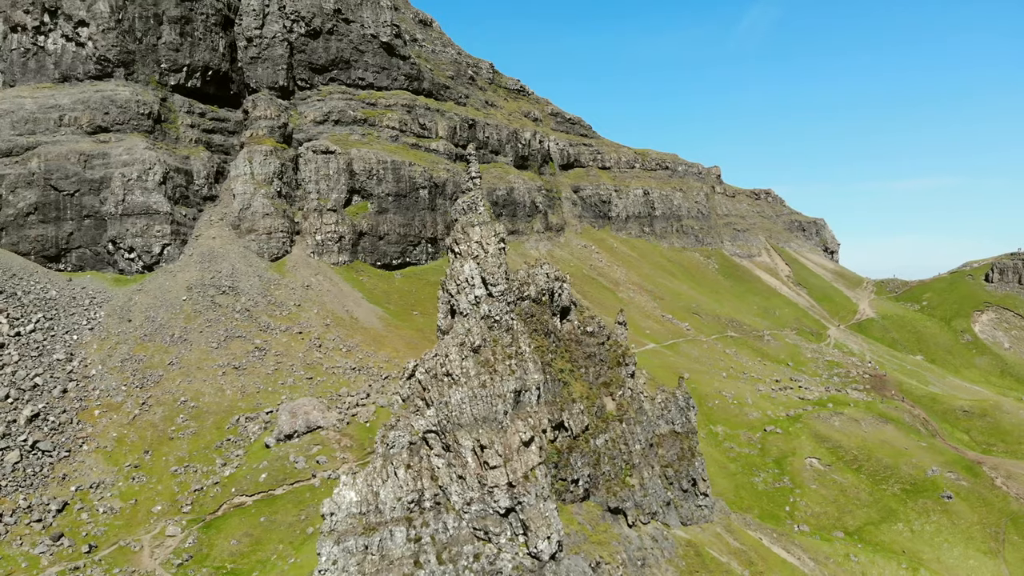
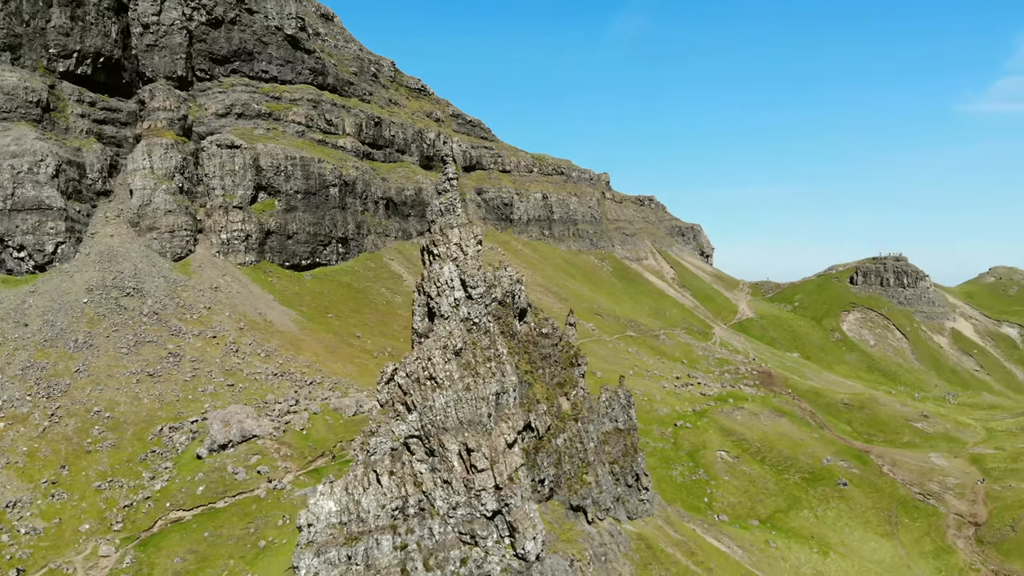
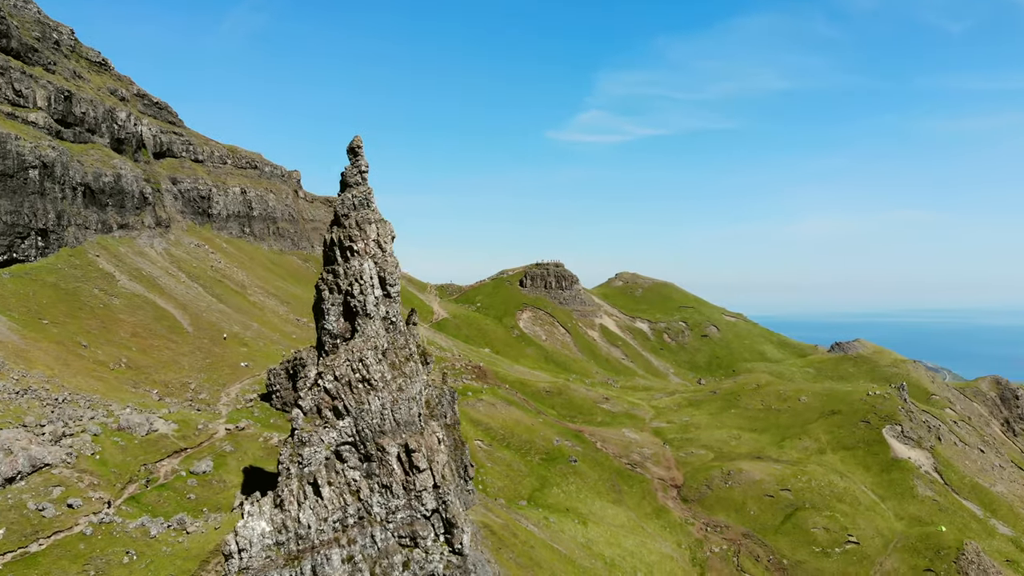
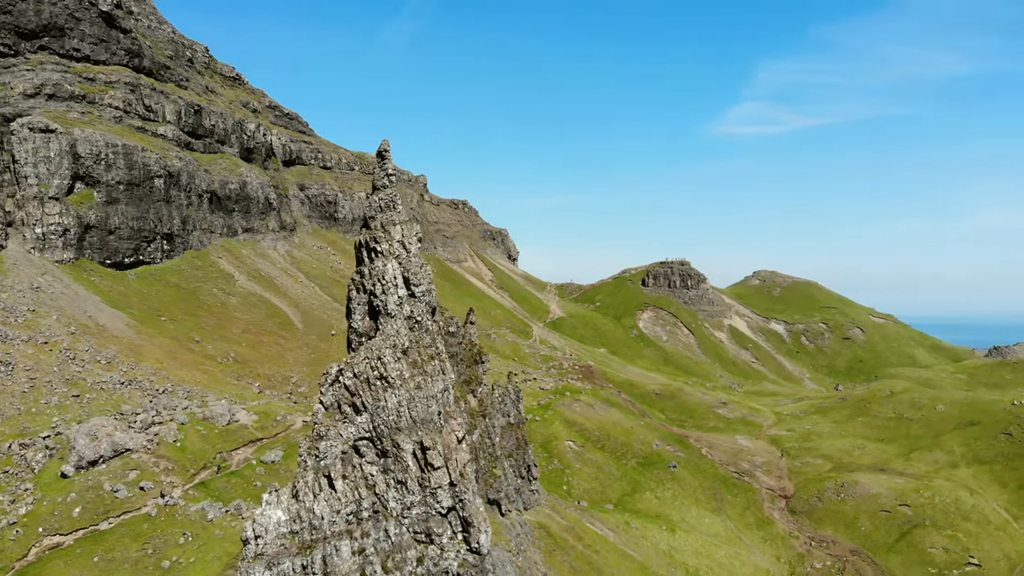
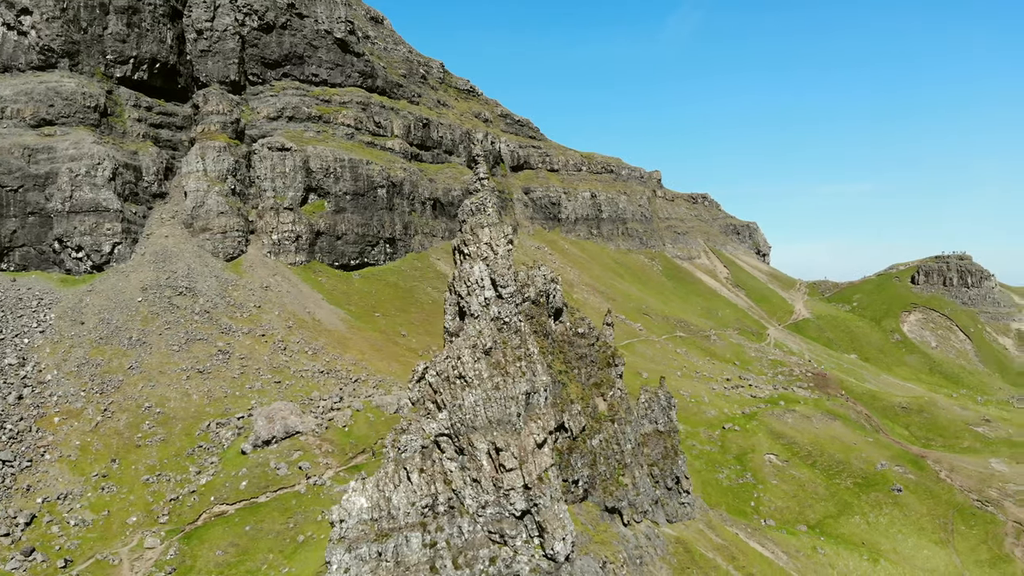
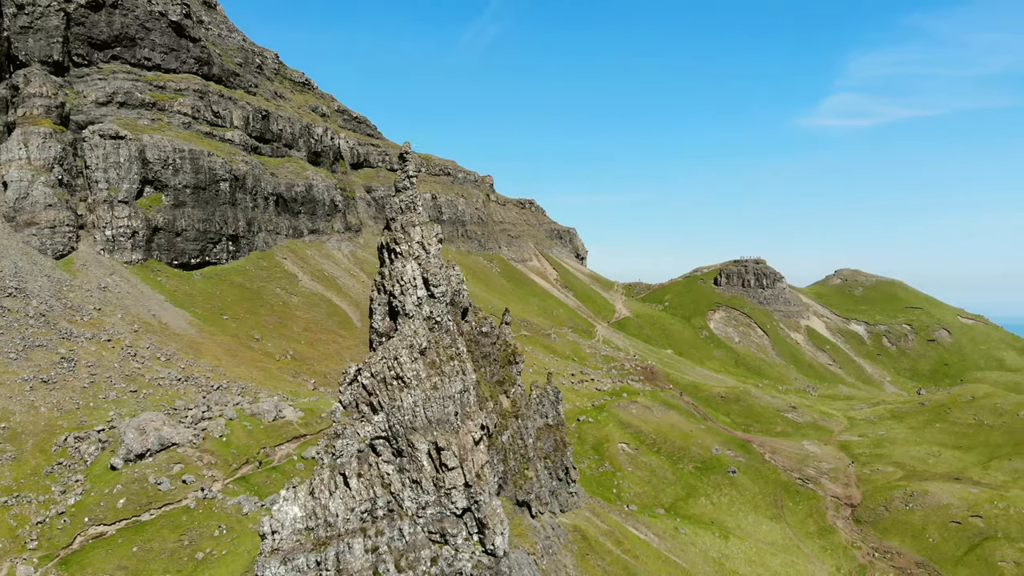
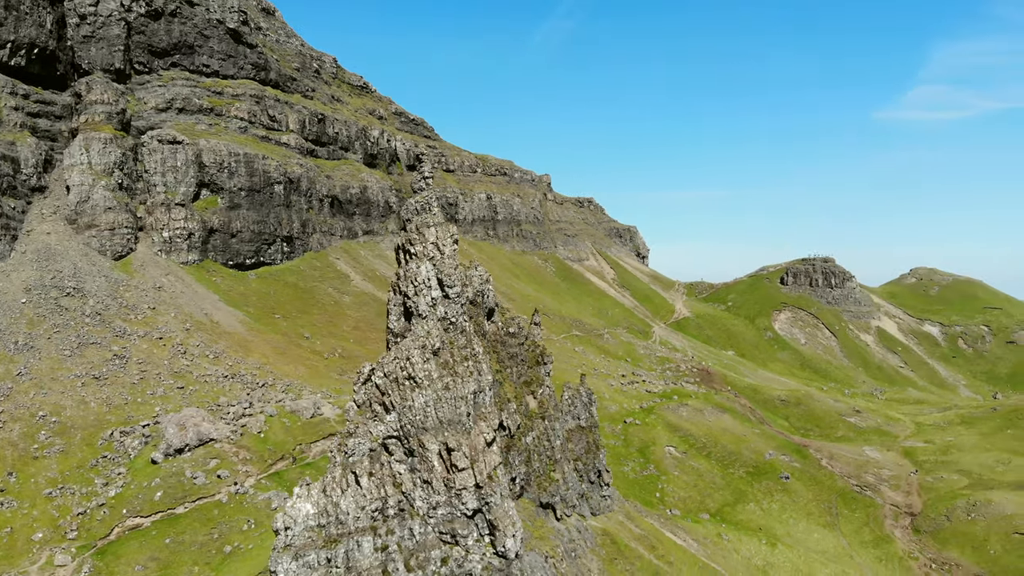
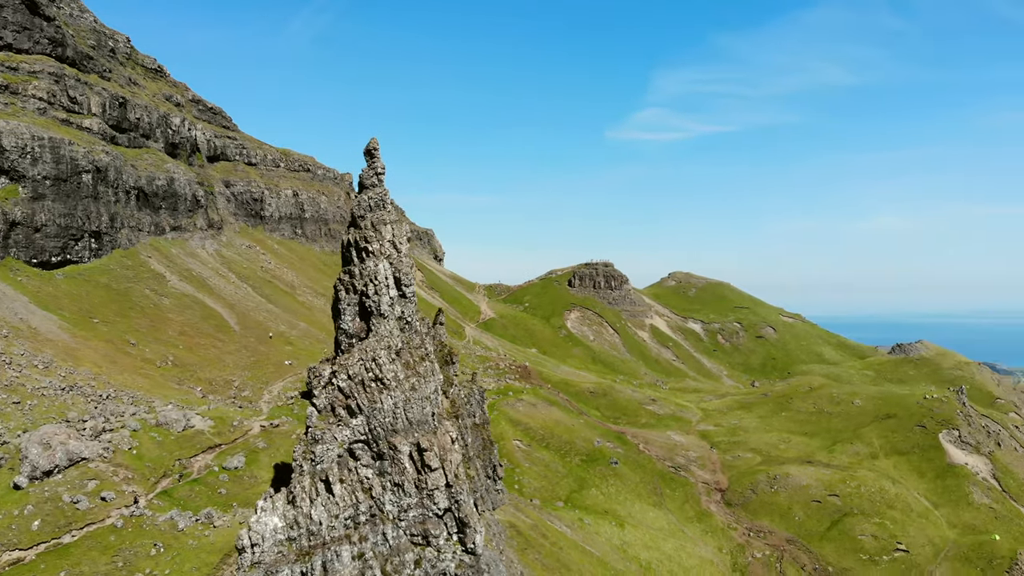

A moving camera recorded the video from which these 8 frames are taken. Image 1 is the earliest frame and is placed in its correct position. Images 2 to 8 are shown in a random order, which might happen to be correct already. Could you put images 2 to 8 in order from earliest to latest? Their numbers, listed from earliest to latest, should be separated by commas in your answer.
5, 2, 7, 6, 4, 8, 3
